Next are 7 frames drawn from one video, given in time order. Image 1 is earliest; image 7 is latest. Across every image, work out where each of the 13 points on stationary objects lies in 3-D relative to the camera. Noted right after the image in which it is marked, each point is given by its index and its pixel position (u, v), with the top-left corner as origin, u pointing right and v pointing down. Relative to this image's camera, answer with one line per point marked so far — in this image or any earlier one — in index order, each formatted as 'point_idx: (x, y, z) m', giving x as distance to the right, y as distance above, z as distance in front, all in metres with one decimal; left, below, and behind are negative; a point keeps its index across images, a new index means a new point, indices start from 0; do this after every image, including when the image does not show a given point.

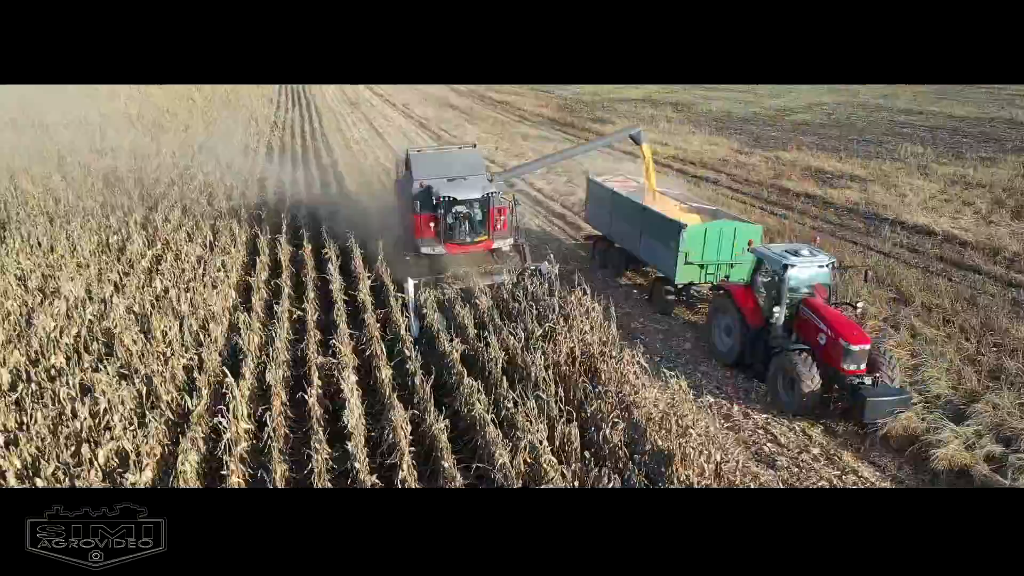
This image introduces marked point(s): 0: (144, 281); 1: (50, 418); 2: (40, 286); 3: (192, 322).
0: (-3.9, -0.1, +9.1) m
1: (-3.4, -1.1, +6.3) m
2: (-5.4, 0.0, +9.7) m
3: (-3.2, -0.4, +8.5) m
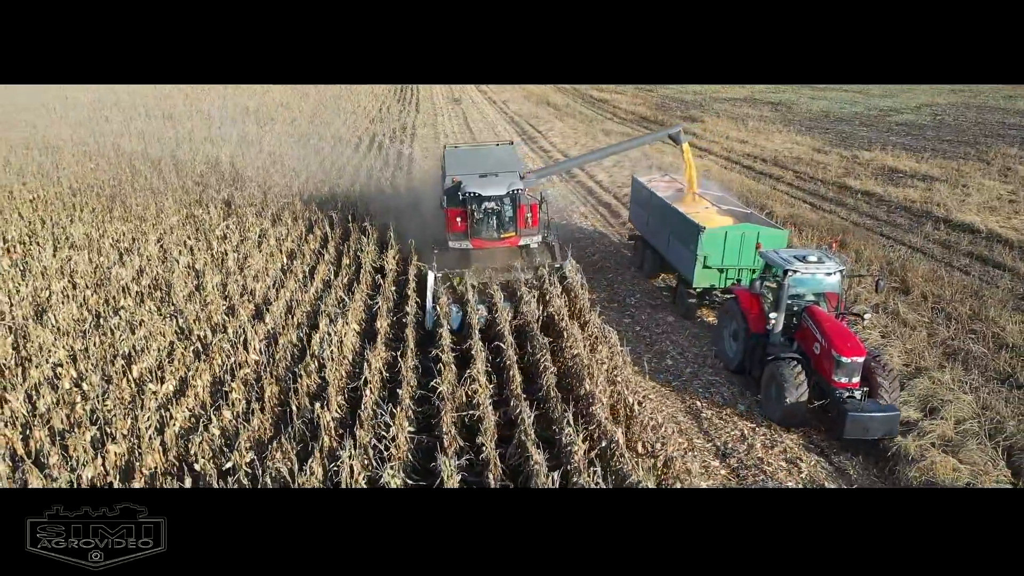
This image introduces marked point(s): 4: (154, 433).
0: (-3.9, +0.4, +10.7) m
1: (-3.9, -0.6, +7.9) m
2: (-5.3, +0.6, +11.5) m
3: (-3.3, +0.1, +10.0) m
4: (-2.8, -1.1, +6.5) m
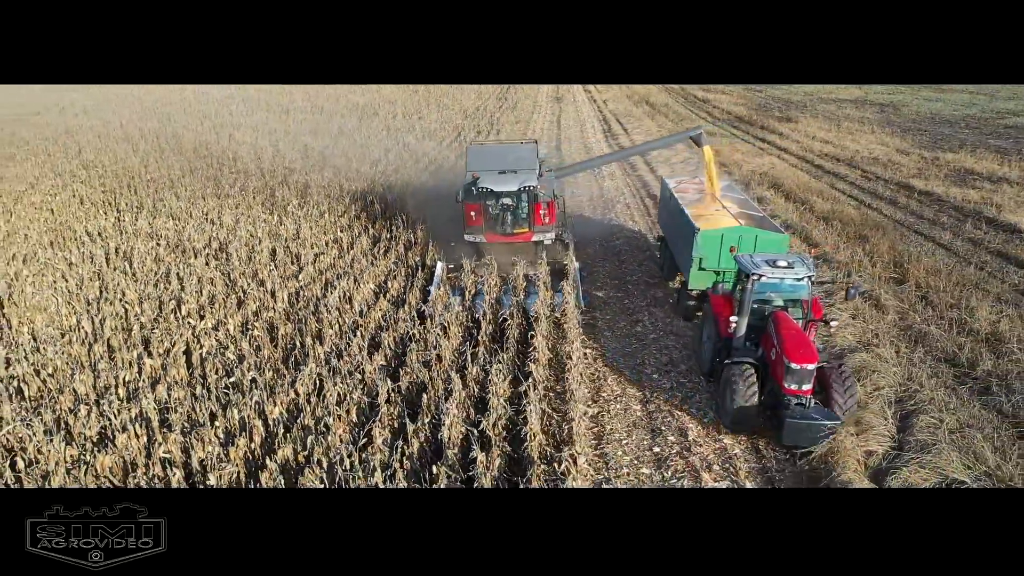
0: (-3.6, +0.9, +12.5) m
1: (-4.1, -0.1, +9.8) m
2: (-4.9, +1.2, +13.6) m
3: (-3.2, +0.6, +11.8) m
4: (-3.3, -0.6, +8.2) m
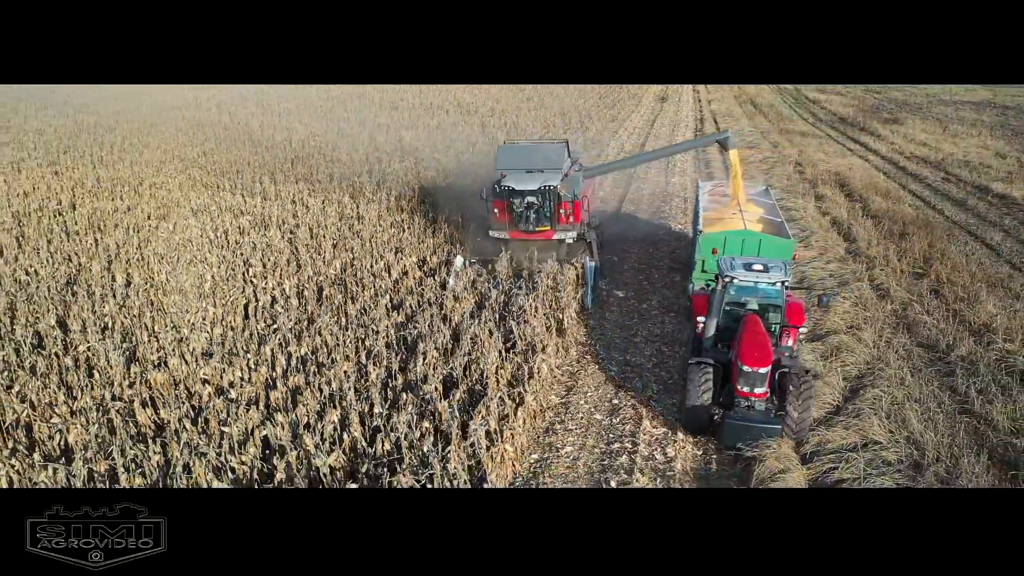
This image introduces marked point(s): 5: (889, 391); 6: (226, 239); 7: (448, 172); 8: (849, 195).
0: (-2.9, +1.4, +14.2) m
1: (-3.8, +0.4, +11.5) m
2: (-4.0, +1.7, +15.4) m
3: (-2.6, +1.1, +13.4) m
4: (-3.2, -0.2, +9.8) m
5: (+3.7, -1.0, +8.0) m
6: (-4.3, +0.8, +12.6) m
7: (-1.4, +2.6, +18.4) m
8: (+7.4, +2.0, +18.0) m
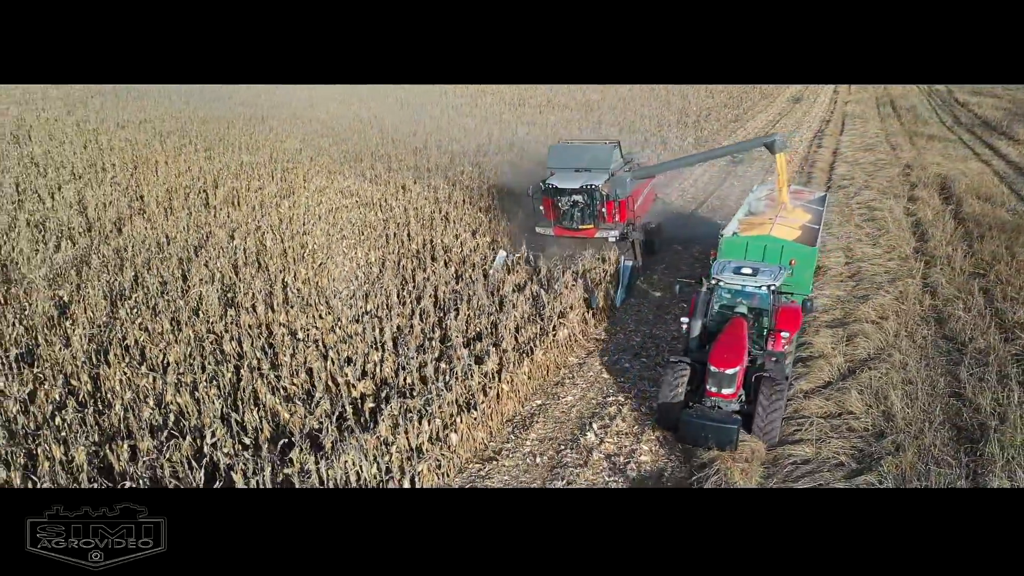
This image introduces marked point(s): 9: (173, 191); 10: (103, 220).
0: (-1.4, +1.8, +15.7) m
1: (-2.8, +0.9, +13.3) m
2: (-2.3, +2.2, +17.1) m
3: (-1.3, +1.5, +14.9) m
4: (-2.6, +0.3, +11.5) m
5: (+3.9, -0.9, +8.5) m
6: (-3.1, +1.3, +14.5) m
7: (+0.8, +2.9, +19.6) m
8: (+9.4, +1.9, +17.7) m
9: (-6.8, +2.0, +16.5) m
10: (-6.9, +1.1, +13.9) m
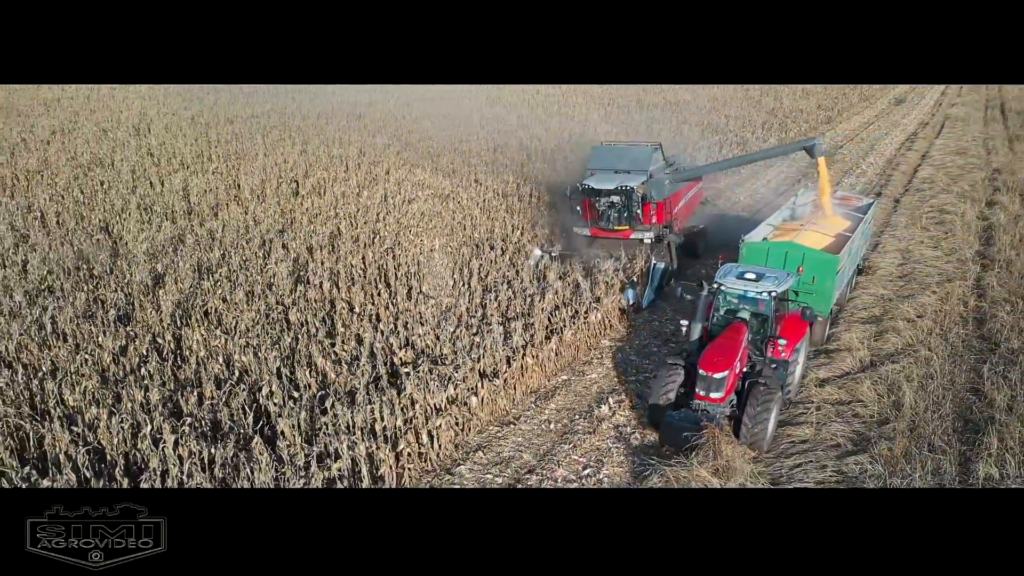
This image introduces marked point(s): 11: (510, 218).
0: (-0.1, +2.0, +16.5) m
1: (-1.8, +1.2, +14.3) m
2: (-0.8, +2.4, +18.0) m
3: (-0.1, +1.7, +15.7) m
4: (-1.8, +0.6, +12.5) m
5: (+4.2, -0.8, +8.8) m
6: (-1.9, +1.6, +15.5) m
7: (+2.6, +3.1, +20.1) m
8: (+10.9, +1.8, +17.2) m
9: (-5.3, +2.4, +18.0) m
10: (-5.8, +1.6, +15.4) m
11: (0.0, +1.2, +14.4) m
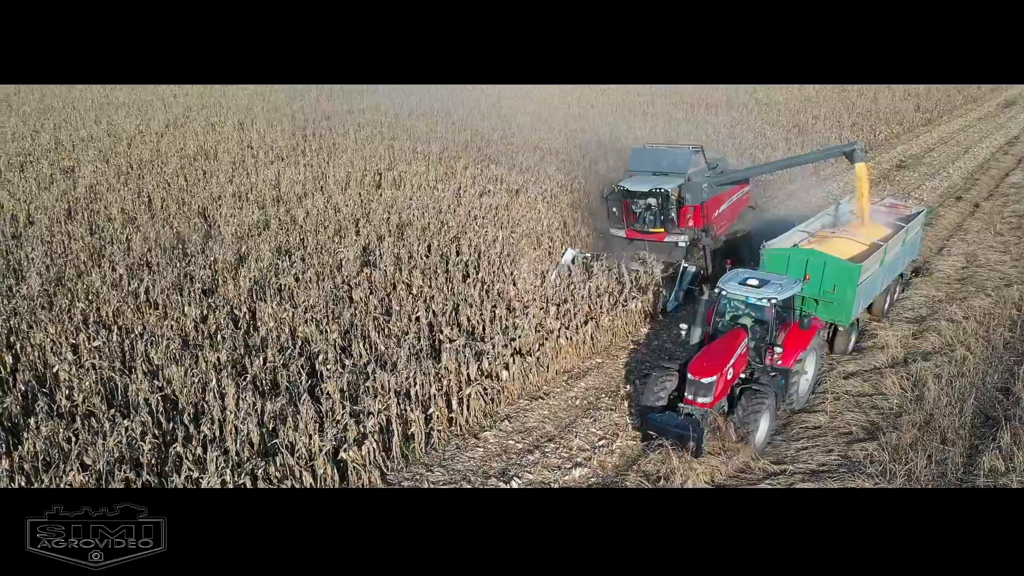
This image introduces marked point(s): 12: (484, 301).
0: (+1.3, +2.1, +17.1) m
1: (-0.6, +1.4, +15.0) m
2: (+0.8, +2.6, +18.6) m
3: (+1.3, +1.8, +16.2) m
4: (-0.9, +0.8, +13.3) m
5: (+4.6, -0.8, +8.9) m
6: (-0.7, +1.8, +16.2) m
7: (+4.5, +3.1, +20.3) m
8: (+12.3, +1.5, +16.5) m
9: (-3.7, +2.7, +19.1) m
10: (-4.5, +1.9, +16.6) m
11: (+1.1, +1.4, +14.9) m
12: (-0.3, -0.2, +10.2) m
